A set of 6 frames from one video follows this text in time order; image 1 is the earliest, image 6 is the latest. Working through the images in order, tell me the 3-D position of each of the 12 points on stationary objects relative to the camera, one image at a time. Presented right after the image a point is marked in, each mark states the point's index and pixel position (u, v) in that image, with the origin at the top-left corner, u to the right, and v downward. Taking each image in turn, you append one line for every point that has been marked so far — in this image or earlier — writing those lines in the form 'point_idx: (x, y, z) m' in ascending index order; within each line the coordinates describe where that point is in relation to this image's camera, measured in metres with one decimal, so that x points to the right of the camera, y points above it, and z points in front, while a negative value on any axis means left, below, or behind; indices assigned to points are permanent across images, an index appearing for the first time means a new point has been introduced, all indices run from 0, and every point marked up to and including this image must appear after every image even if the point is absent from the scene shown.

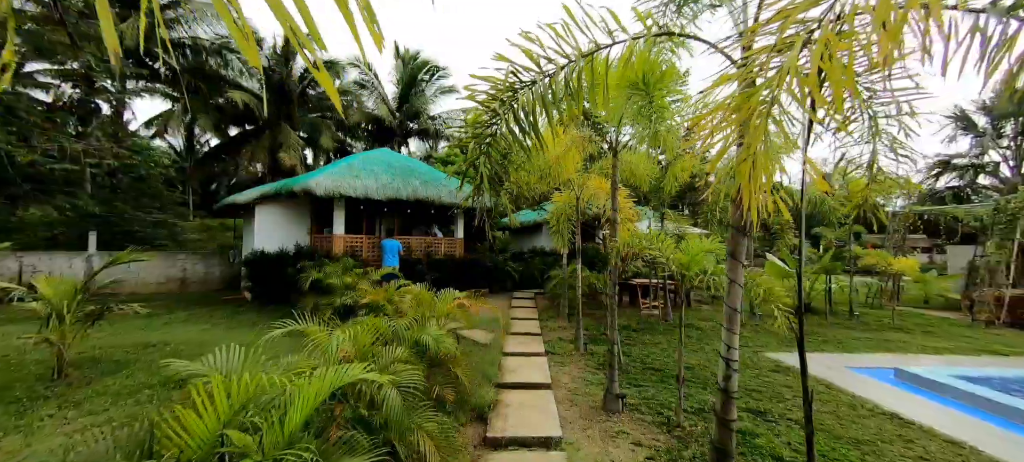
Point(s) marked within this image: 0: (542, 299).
0: (+0.8, -1.9, +10.9) m
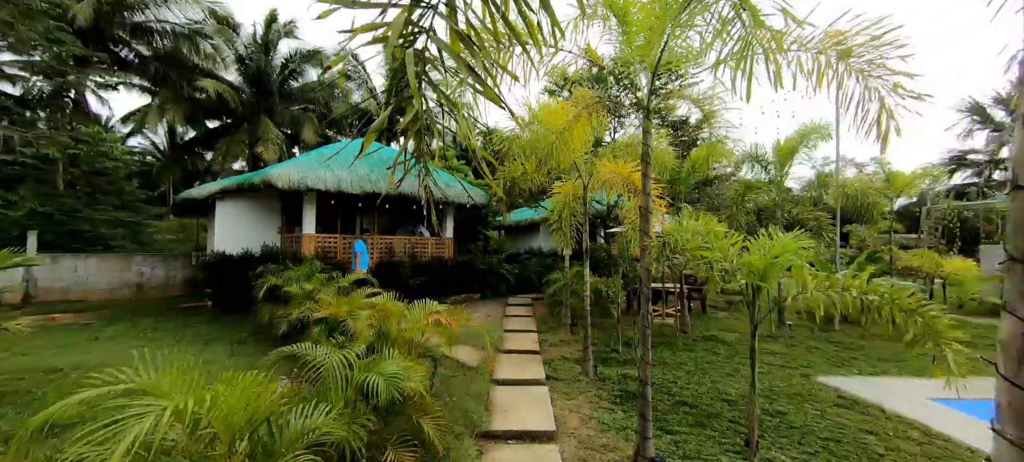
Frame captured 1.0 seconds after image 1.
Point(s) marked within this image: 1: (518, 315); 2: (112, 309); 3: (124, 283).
0: (+0.7, -1.8, +9.7) m
1: (+0.1, -1.8, +8.6) m
2: (-9.7, -1.9, +9.7) m
3: (-10.7, -1.4, +11.0) m
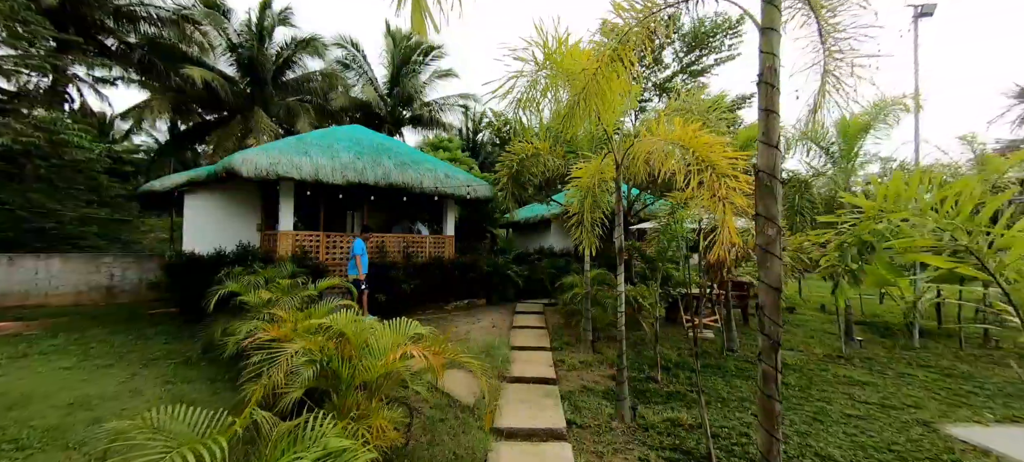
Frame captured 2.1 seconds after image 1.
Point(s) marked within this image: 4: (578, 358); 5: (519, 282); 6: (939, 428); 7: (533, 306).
0: (+0.8, -1.8, +8.4) m
1: (+0.3, -1.7, +7.3) m
2: (-9.5, -1.8, +8.6) m
3: (-10.5, -1.4, +10.0) m
4: (+0.9, -1.8, +5.6) m
5: (+0.2, -1.3, +10.2) m
6: (+3.8, -1.8, +3.6) m
7: (+0.5, -1.7, +9.1) m
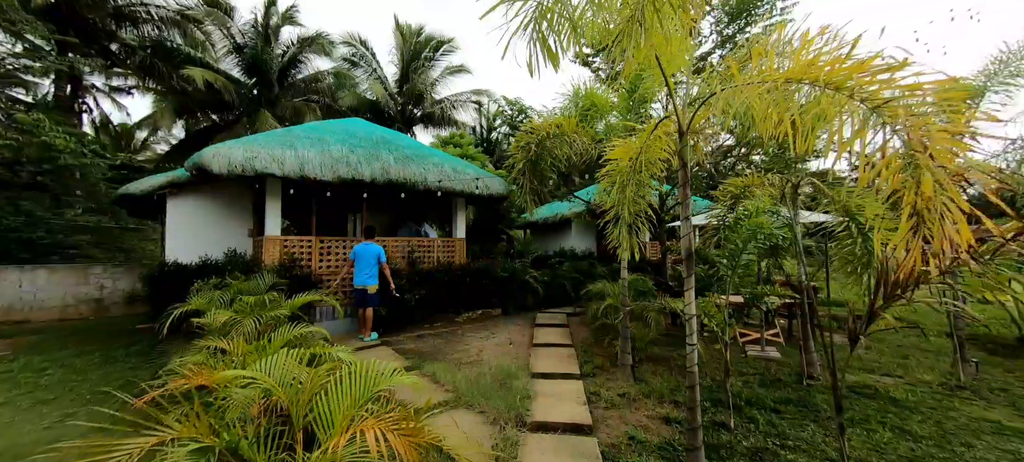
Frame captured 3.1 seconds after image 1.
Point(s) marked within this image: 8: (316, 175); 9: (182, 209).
0: (+1.2, -1.8, +7.3) m
1: (+0.6, -1.7, +6.2) m
2: (-9.1, -2.0, +7.9) m
3: (-10.1, -1.6, +9.3) m
4: (+1.2, -1.8, +4.4) m
5: (+0.6, -1.3, +9.1) m
6: (+4.0, -1.7, +2.3) m
7: (+0.9, -1.7, +8.0) m
8: (-3.0, +0.9, +6.1) m
9: (-6.3, +0.4, +7.6) m
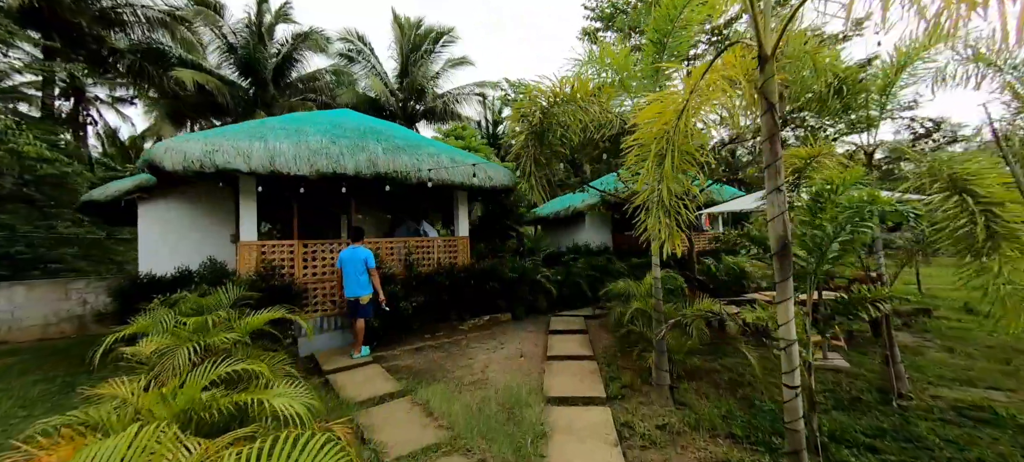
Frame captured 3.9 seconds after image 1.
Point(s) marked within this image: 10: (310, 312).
0: (+1.4, -1.6, +6.3) m
1: (+0.7, -1.6, +5.3) m
2: (-8.9, -2.3, +7.3) m
3: (-9.8, -1.8, +8.7) m
4: (+1.3, -1.7, +3.5) m
5: (+0.8, -1.2, +8.2) m
6: (+4.0, -1.5, +1.3) m
7: (+1.1, -1.6, +7.1) m
8: (-3.0, +0.8, +5.3) m
9: (-6.2, +0.3, +6.9) m
10: (-3.2, -1.3, +6.2) m
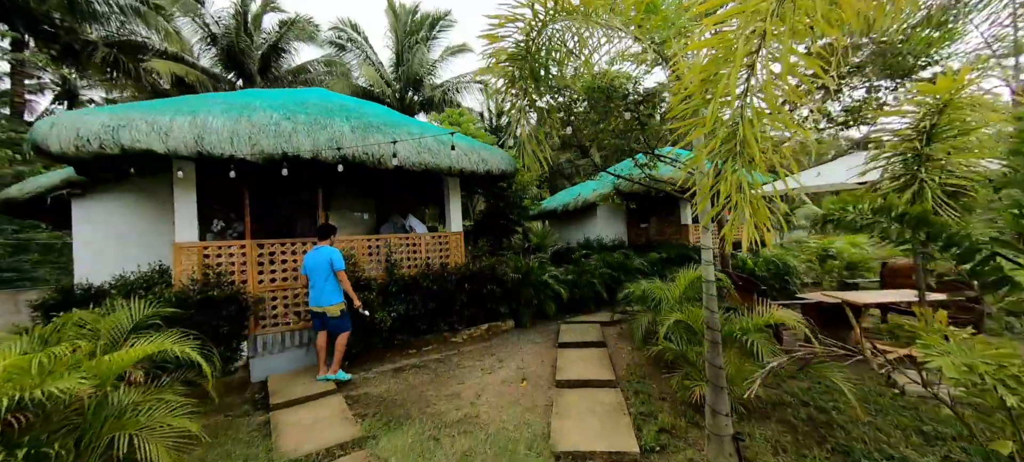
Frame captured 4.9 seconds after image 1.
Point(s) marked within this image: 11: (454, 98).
0: (+1.4, -1.5, +5.2) m
1: (+0.7, -1.5, +4.1) m
2: (-8.9, -2.3, +6.4) m
3: (-9.8, -1.9, +7.8) m
4: (+1.2, -1.5, +2.3) m
5: (+0.9, -1.1, +7.0) m
6: (+3.9, -1.3, +0.1) m
7: (+1.1, -1.5, +5.9) m
8: (-3.0, +0.9, +4.2) m
9: (-6.2, +0.2, +5.9) m
10: (-3.2, -1.2, +5.2) m
11: (-2.7, +6.1, +18.2) m
